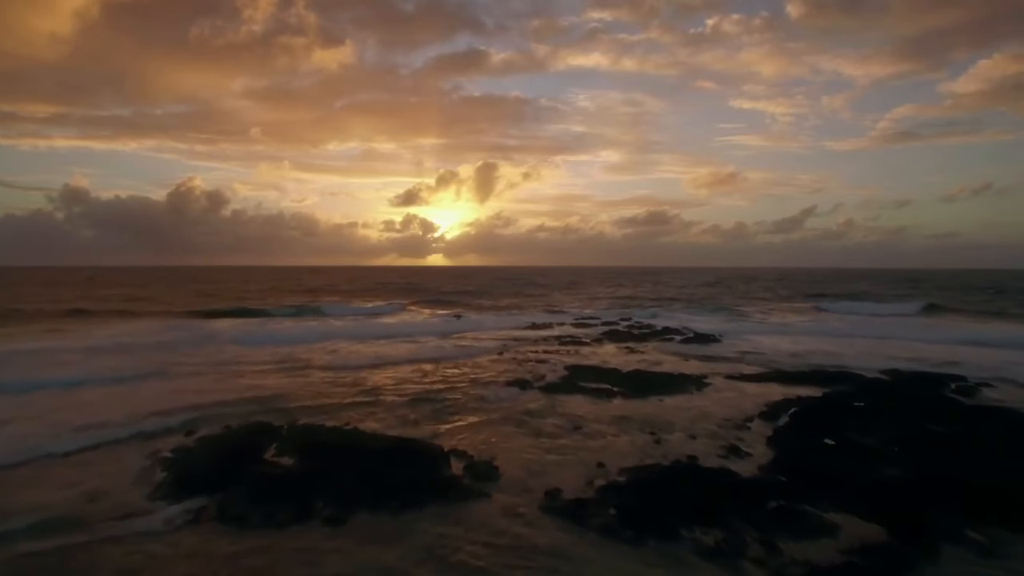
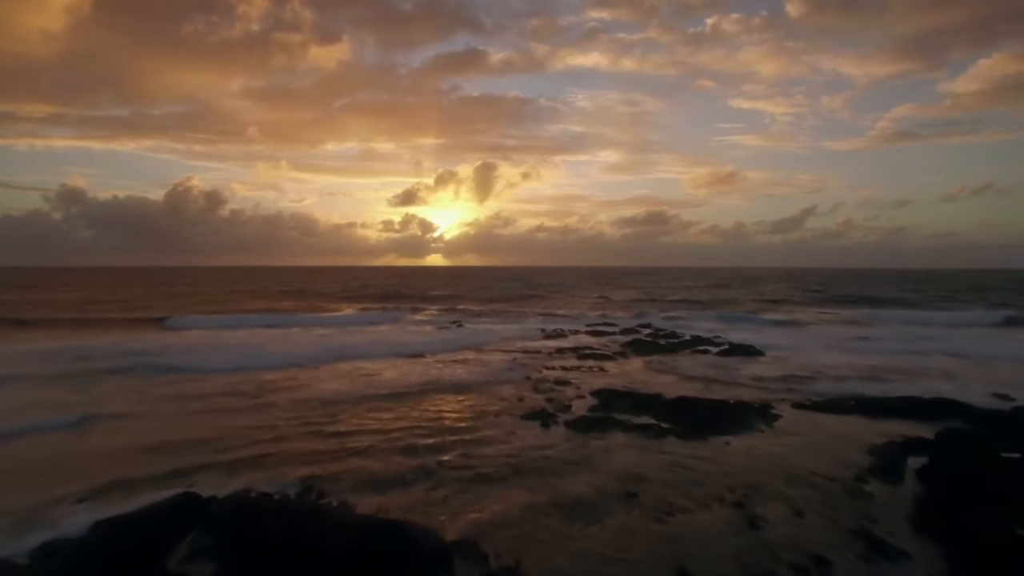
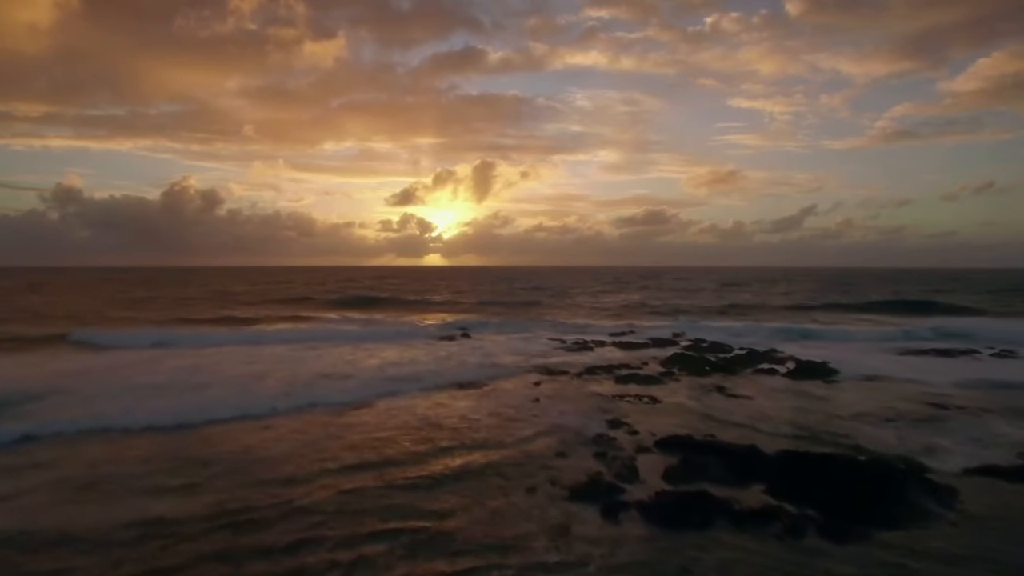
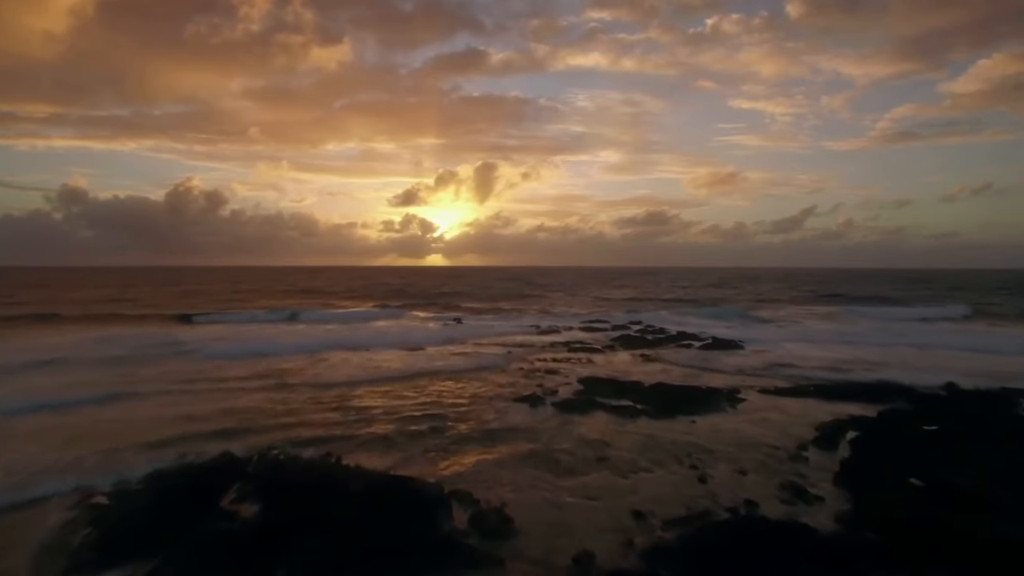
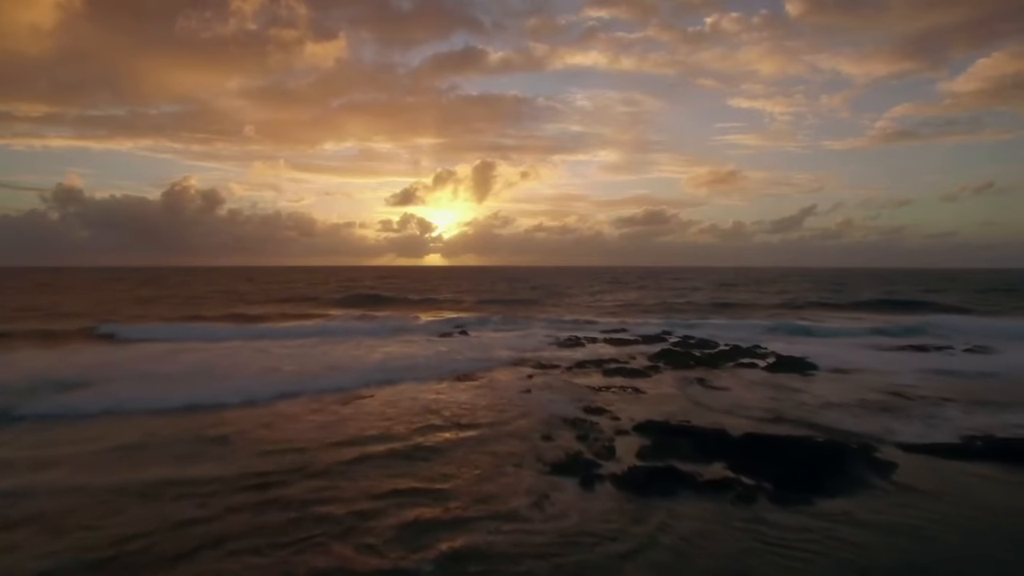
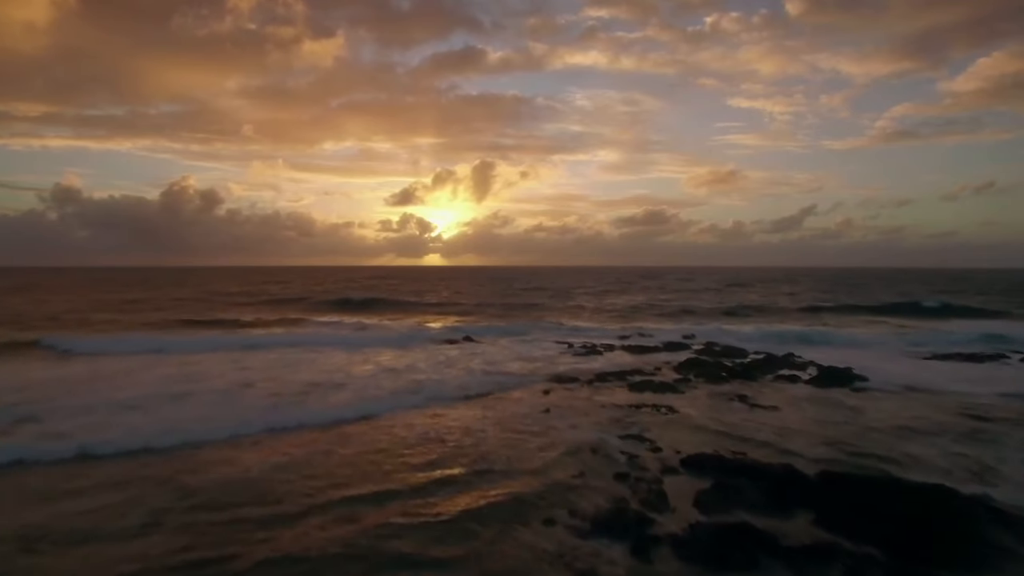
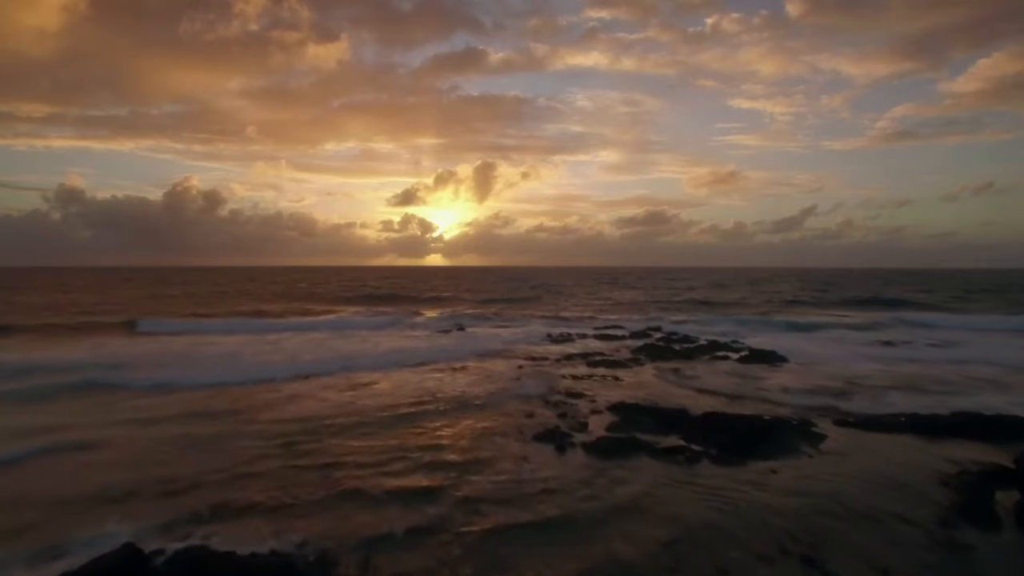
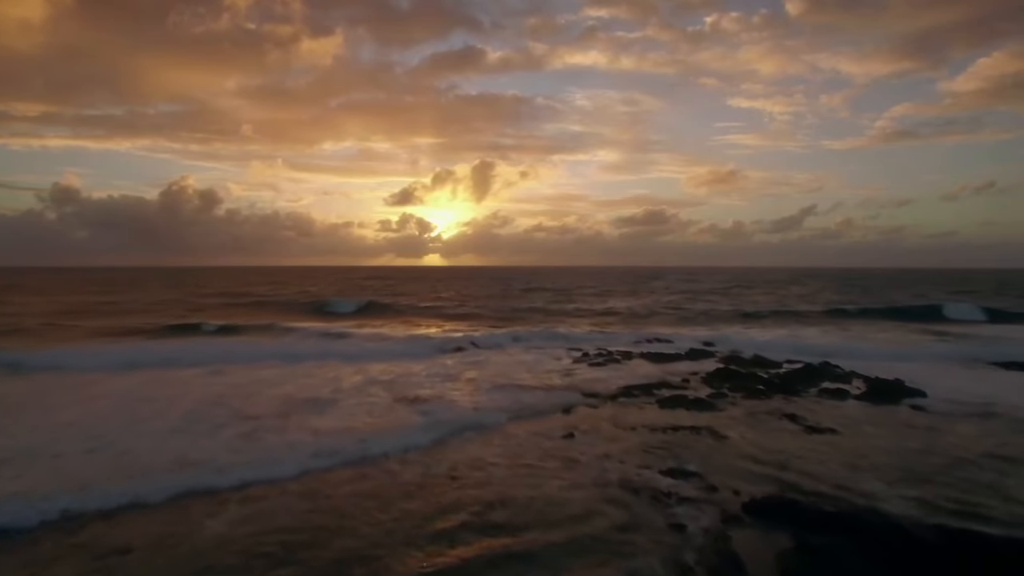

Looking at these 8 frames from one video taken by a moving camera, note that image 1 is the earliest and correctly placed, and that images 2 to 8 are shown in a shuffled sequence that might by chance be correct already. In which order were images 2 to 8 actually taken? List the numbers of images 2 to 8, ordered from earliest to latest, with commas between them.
4, 2, 7, 5, 3, 6, 8
